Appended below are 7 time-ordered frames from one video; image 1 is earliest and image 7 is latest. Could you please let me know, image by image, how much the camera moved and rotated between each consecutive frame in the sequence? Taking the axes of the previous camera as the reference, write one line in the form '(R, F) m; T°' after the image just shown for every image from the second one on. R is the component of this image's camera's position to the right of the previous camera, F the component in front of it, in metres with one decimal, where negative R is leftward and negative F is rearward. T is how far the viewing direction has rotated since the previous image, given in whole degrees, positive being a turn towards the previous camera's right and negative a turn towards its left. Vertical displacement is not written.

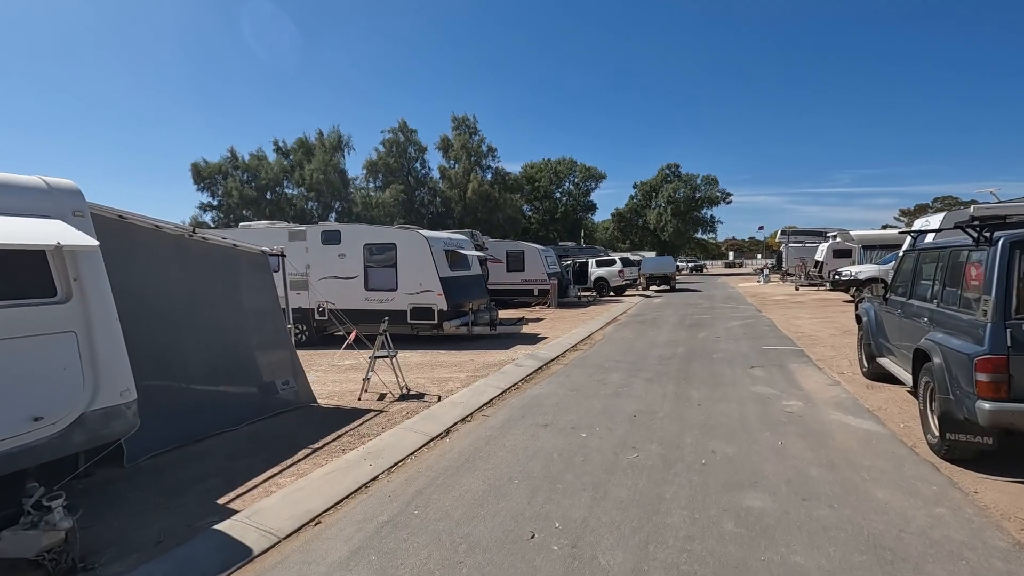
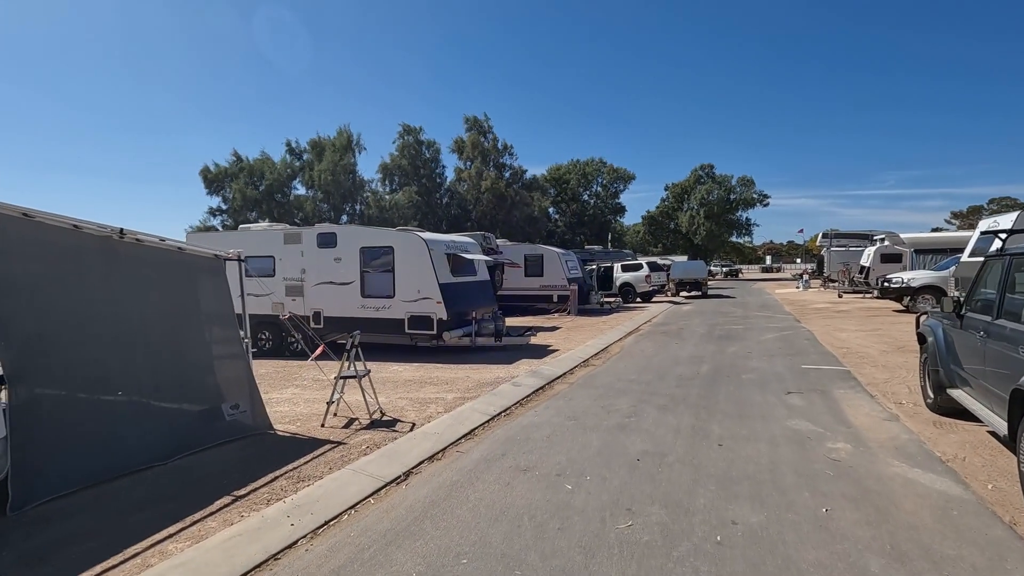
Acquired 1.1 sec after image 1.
(+0.5, +1.1) m; -3°
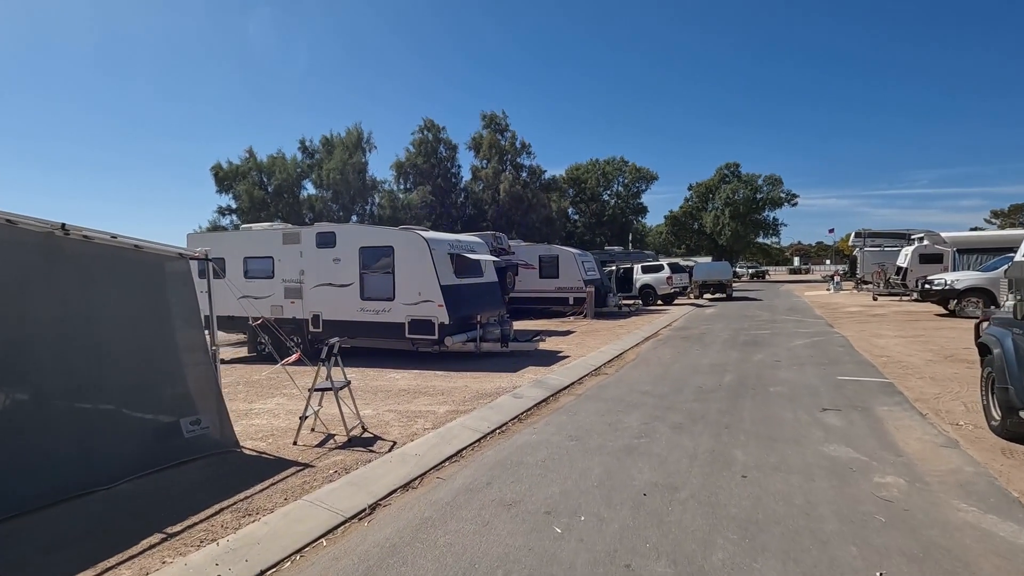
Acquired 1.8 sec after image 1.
(+0.3, +0.8) m; -2°
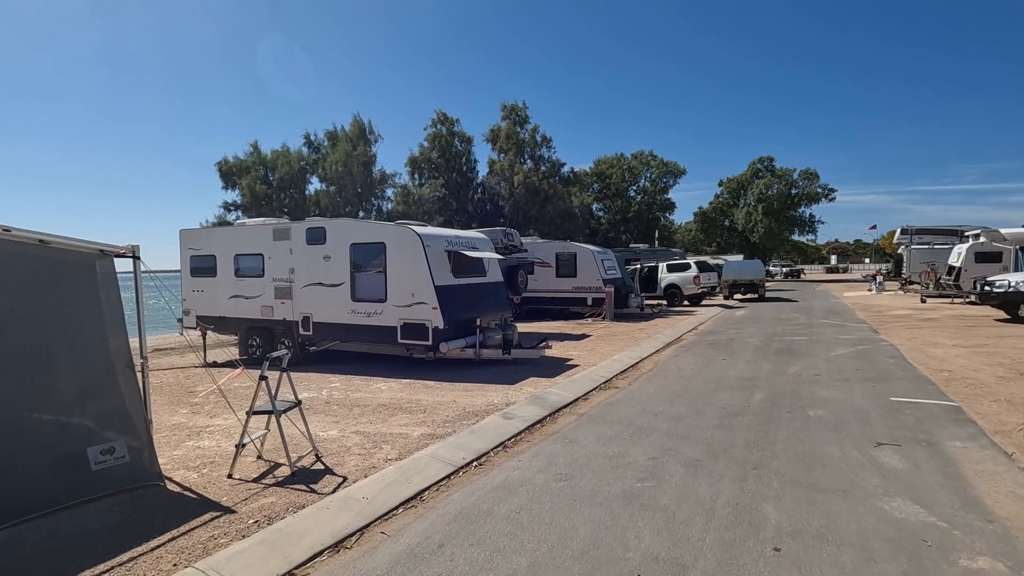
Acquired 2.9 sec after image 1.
(+0.5, +1.1) m; -3°
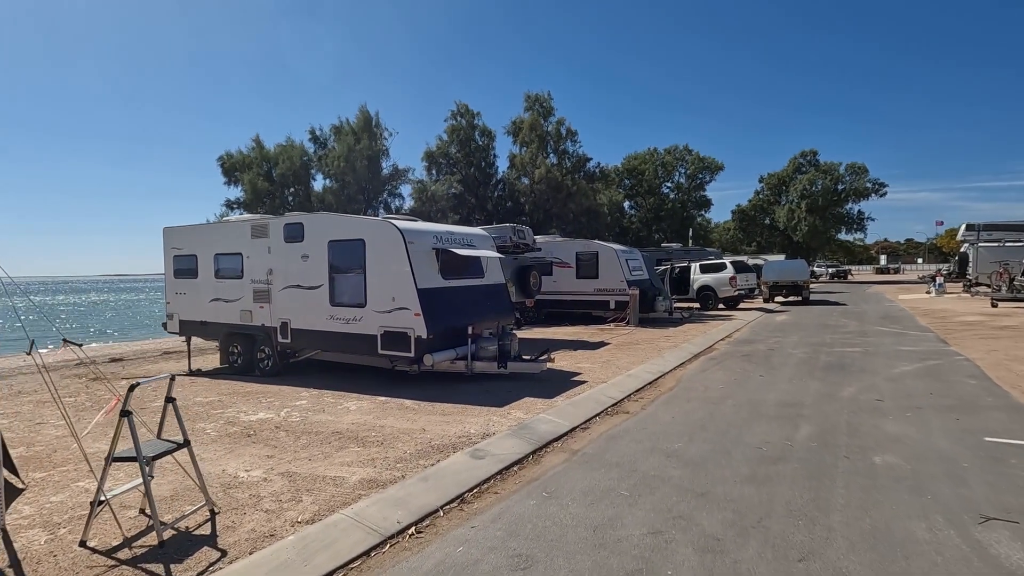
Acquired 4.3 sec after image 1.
(+0.6, +1.4) m; -4°
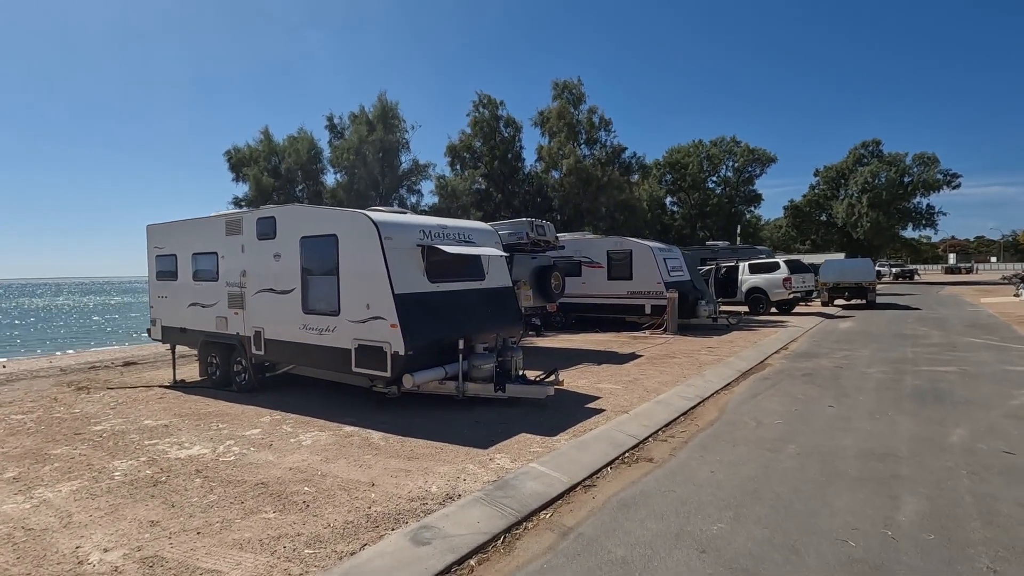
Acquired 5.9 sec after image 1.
(+0.6, +1.7) m; -5°
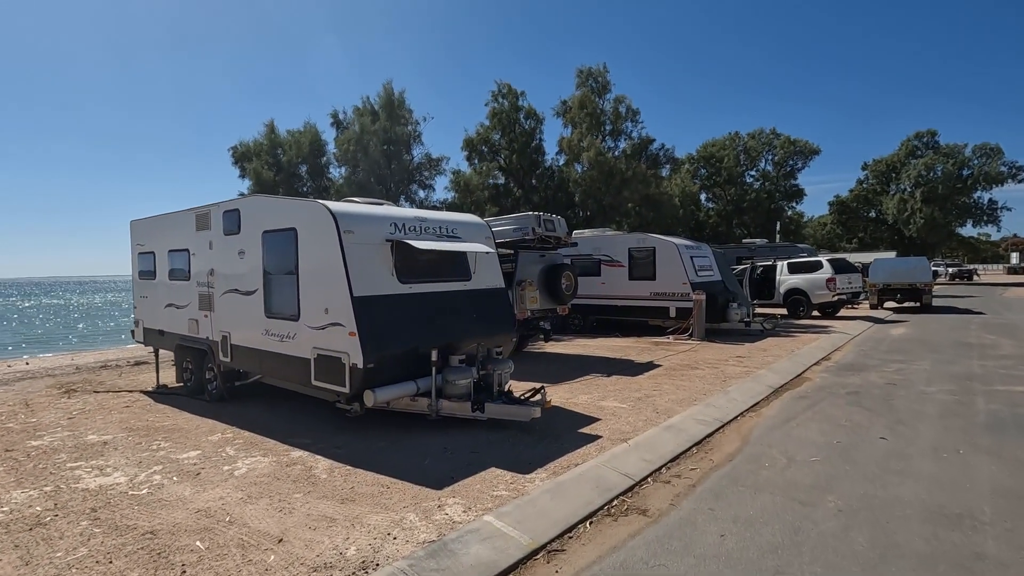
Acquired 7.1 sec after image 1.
(+0.6, +1.1) m; -4°
